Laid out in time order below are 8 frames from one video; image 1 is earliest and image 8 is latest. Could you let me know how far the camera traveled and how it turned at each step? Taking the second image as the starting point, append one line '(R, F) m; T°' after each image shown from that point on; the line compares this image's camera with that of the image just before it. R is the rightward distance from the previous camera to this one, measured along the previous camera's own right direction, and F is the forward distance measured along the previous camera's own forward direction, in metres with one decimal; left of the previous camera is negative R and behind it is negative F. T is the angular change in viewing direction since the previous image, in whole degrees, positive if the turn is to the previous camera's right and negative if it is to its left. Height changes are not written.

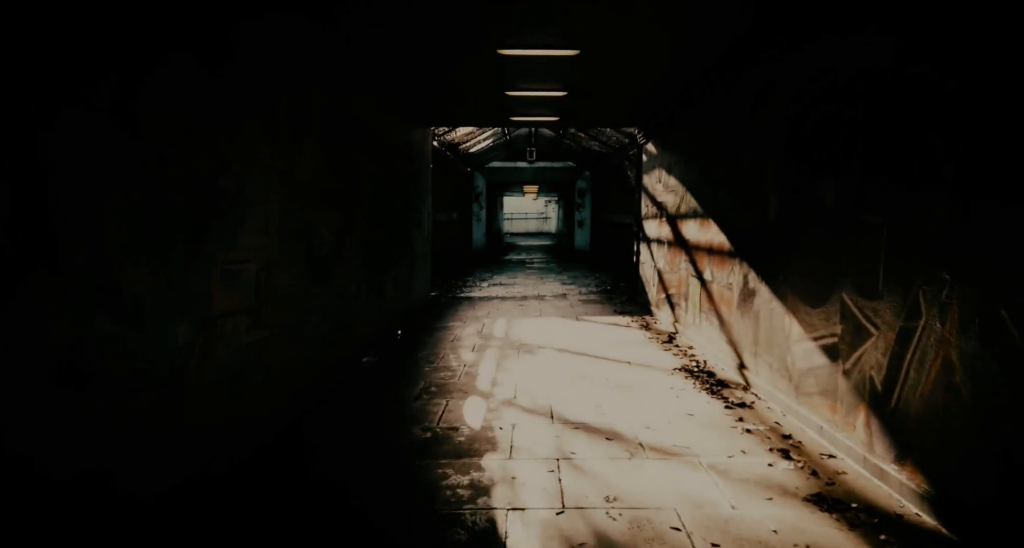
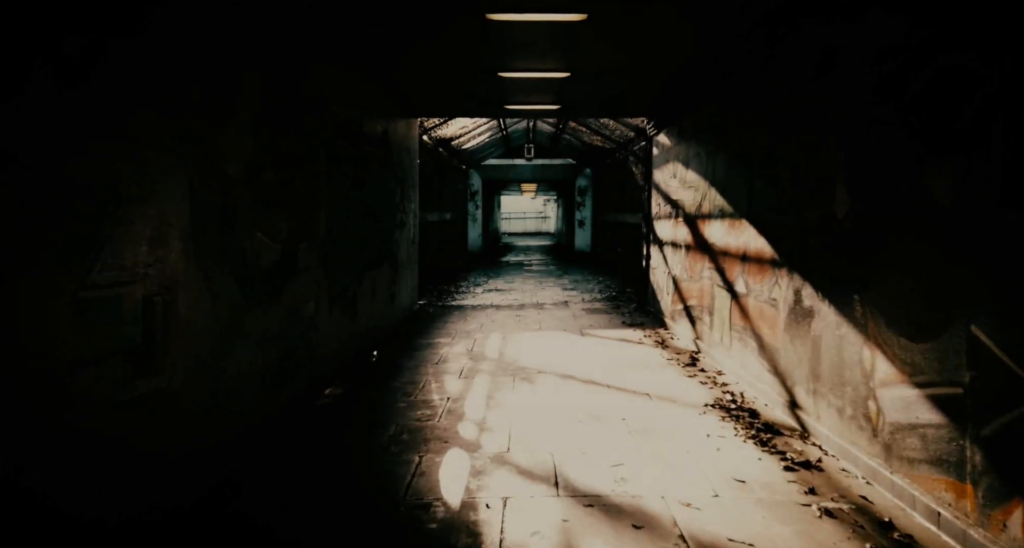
(0.0, +1.3) m; 0°
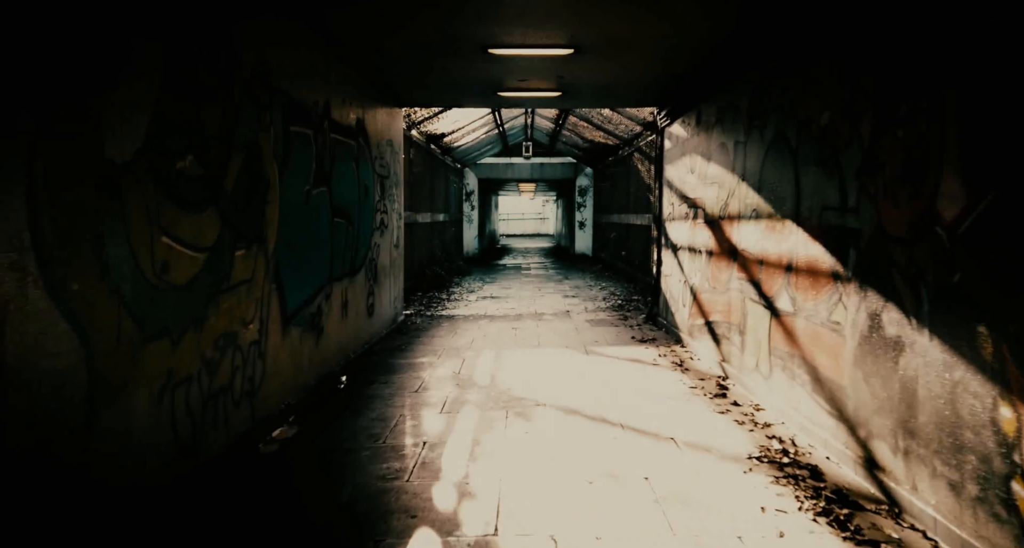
(+0.1, +1.2) m; 0°
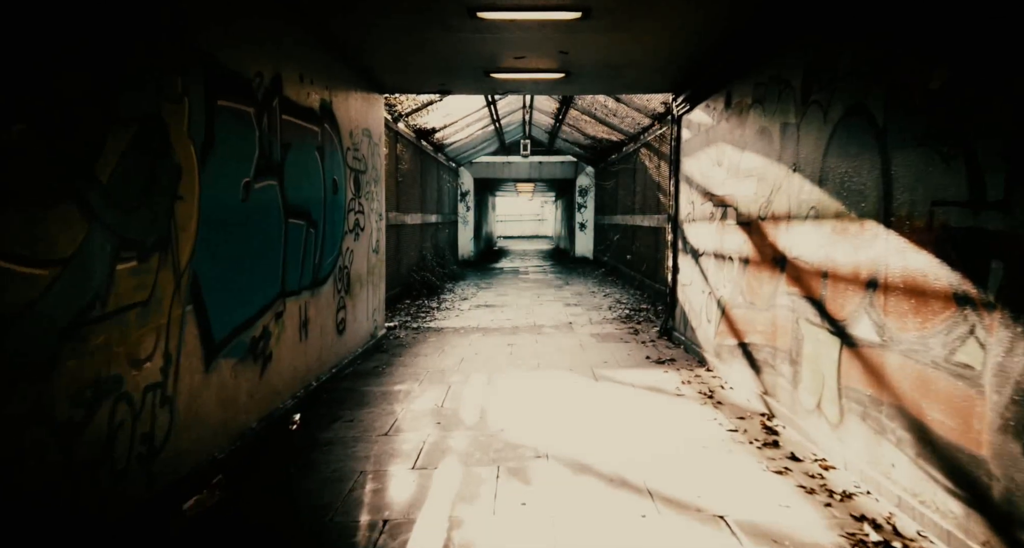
(0.0, +1.3) m; 0°
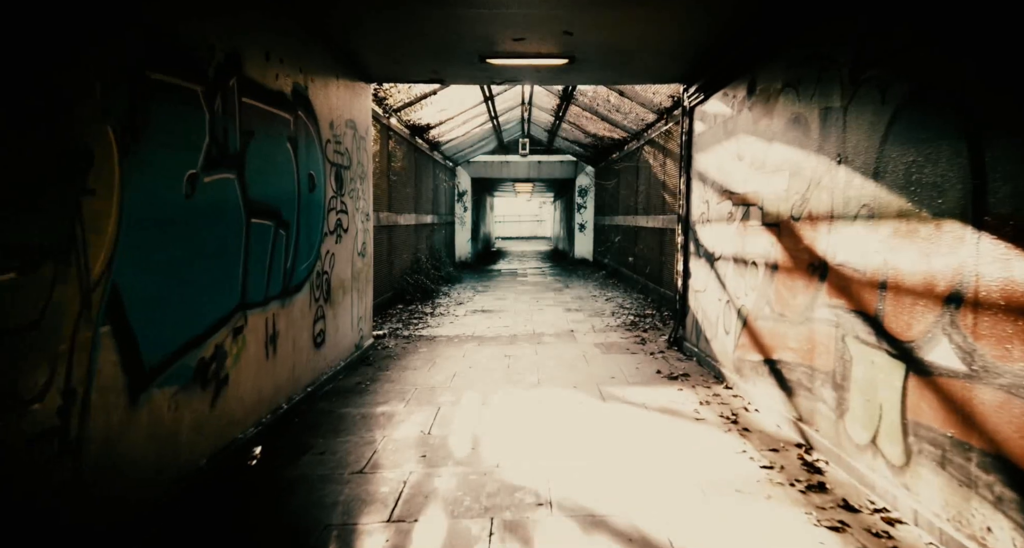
(0.0, +0.8) m; 0°
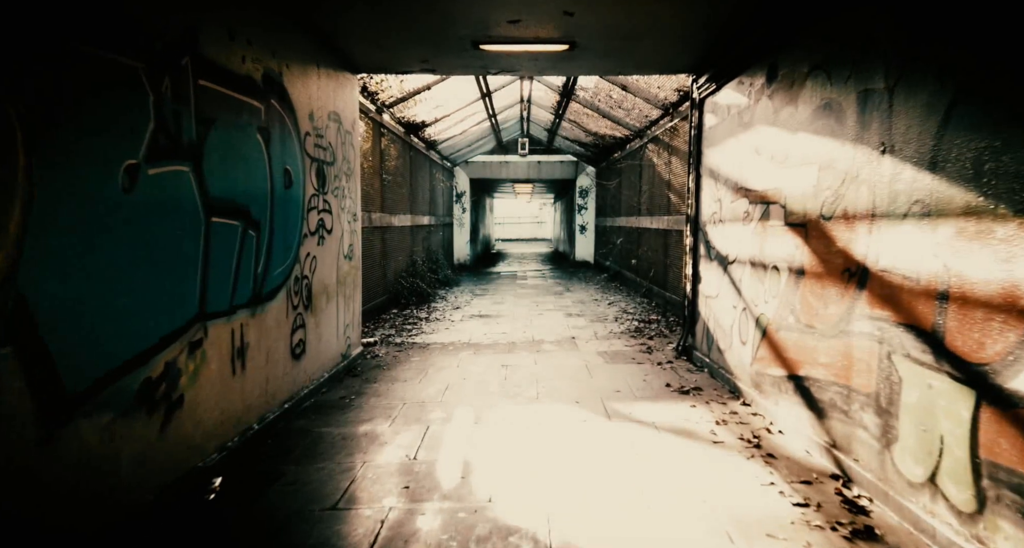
(0.0, +0.6) m; 0°
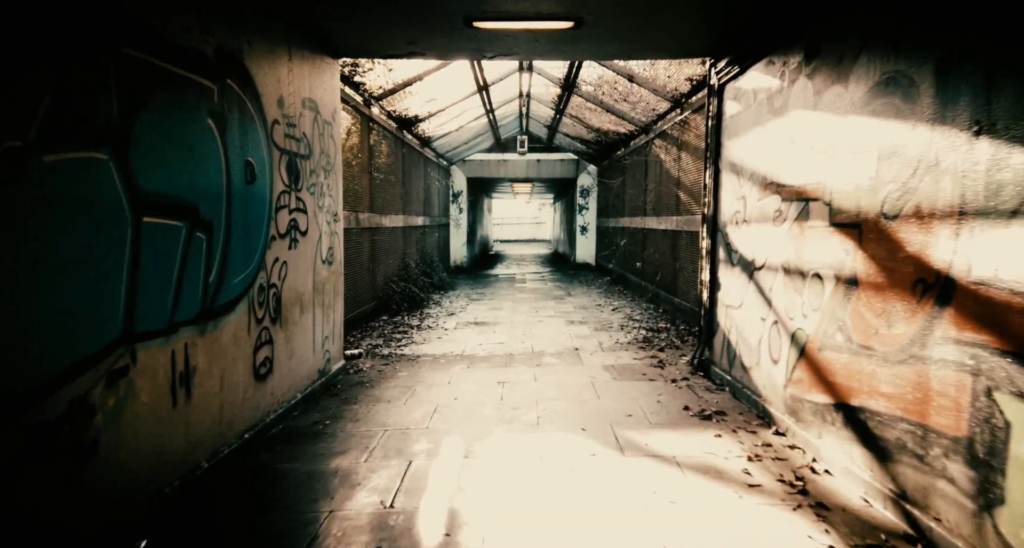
(0.0, +0.8) m; 0°
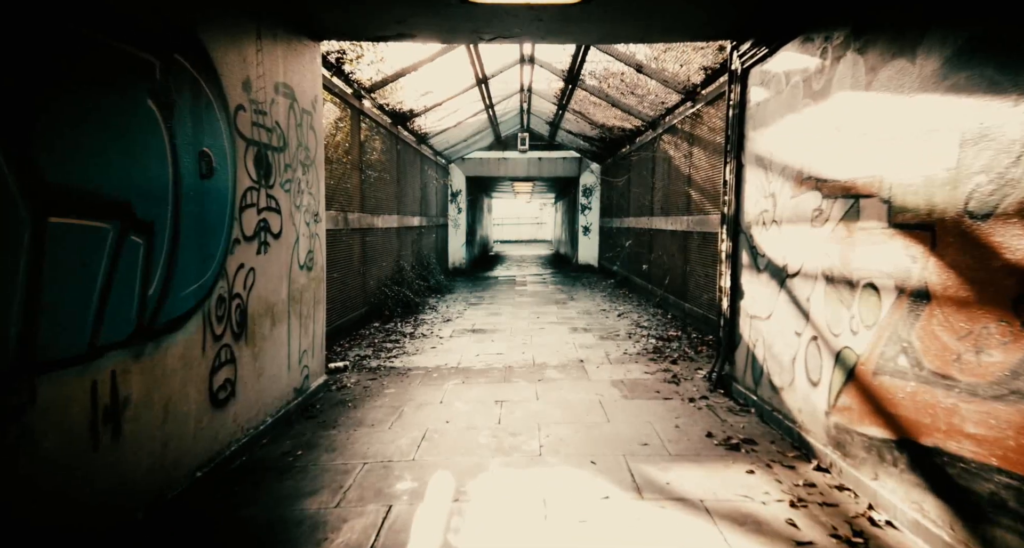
(0.0, +0.8) m; 0°
